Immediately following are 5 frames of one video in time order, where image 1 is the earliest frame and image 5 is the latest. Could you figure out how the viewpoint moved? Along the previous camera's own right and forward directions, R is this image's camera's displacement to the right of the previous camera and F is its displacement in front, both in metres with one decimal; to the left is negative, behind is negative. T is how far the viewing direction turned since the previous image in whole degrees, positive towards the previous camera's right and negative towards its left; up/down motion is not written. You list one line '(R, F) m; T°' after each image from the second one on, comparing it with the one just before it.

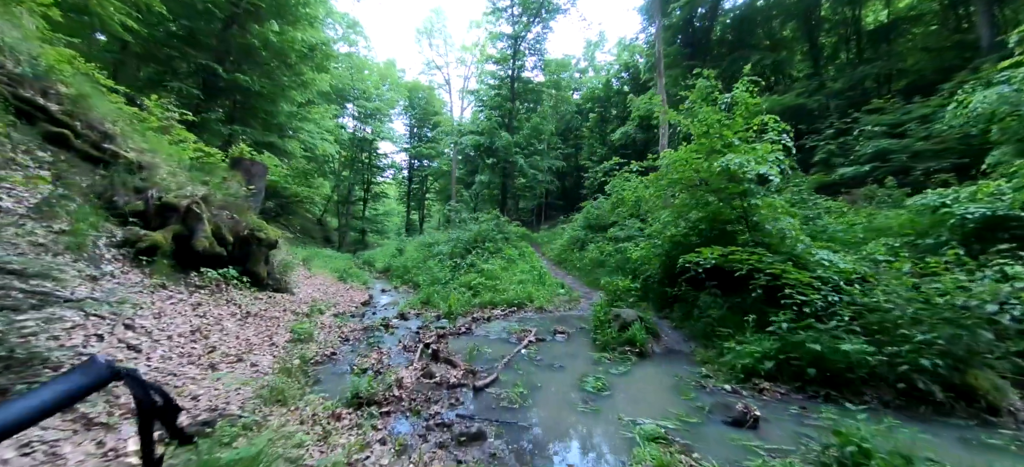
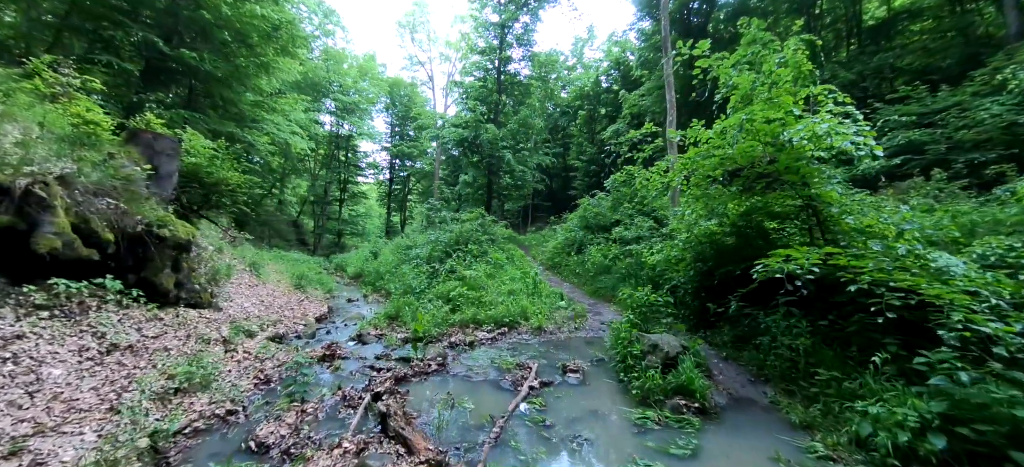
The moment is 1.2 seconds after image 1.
(-0.1, +2.3) m; +2°
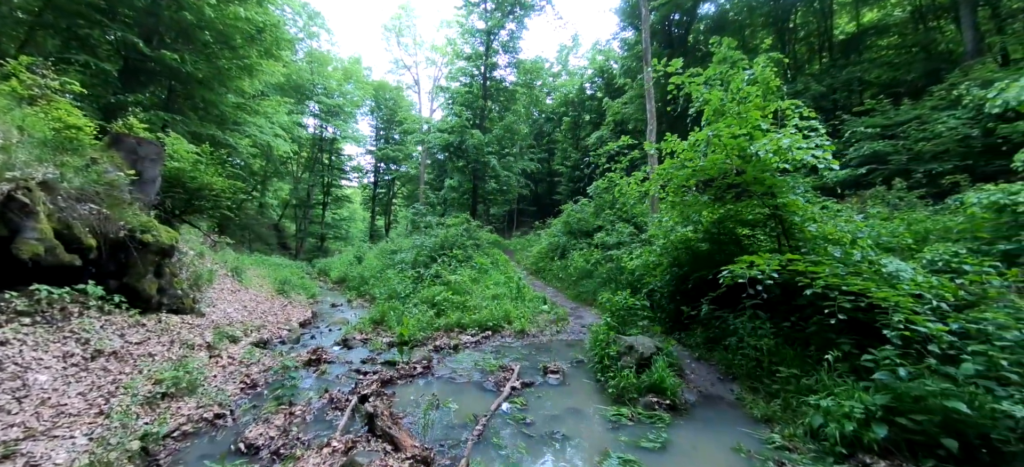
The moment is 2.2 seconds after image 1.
(0.0, -0.2) m; +2°
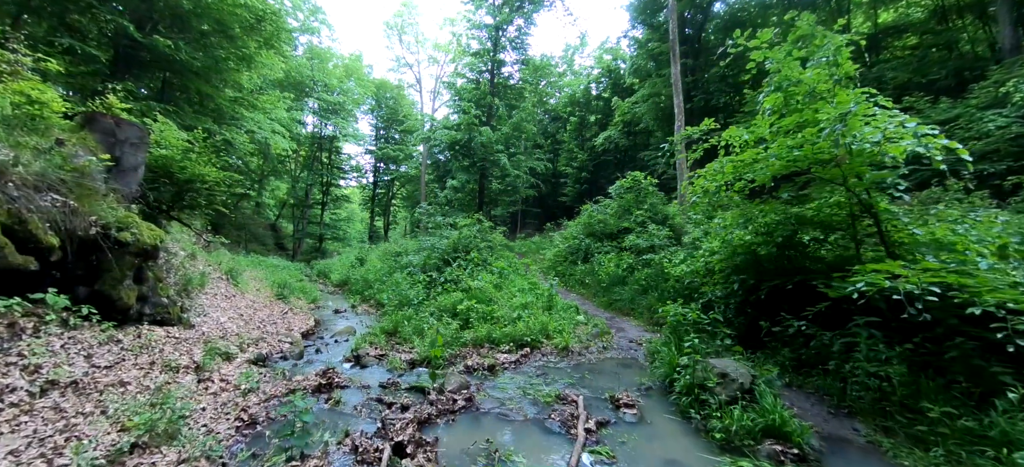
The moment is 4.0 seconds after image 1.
(-0.8, +1.1) m; 0°
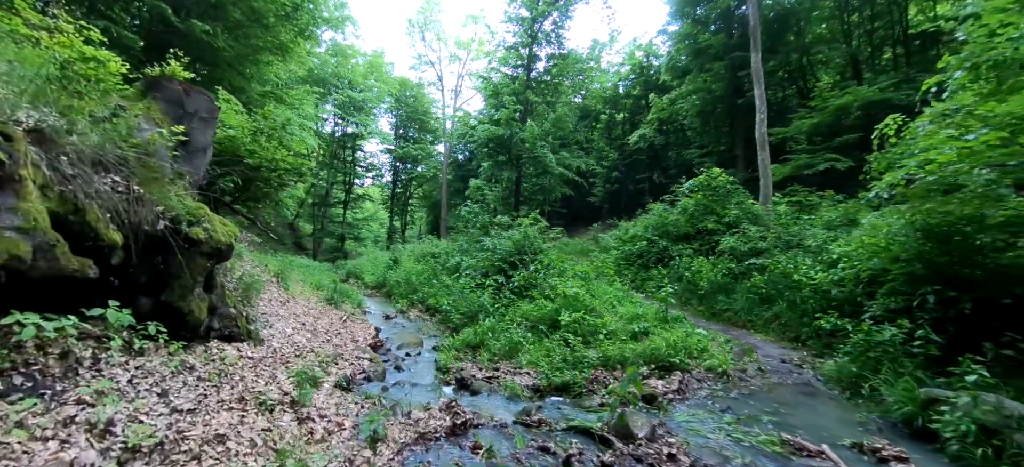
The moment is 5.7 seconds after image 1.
(-2.0, +1.3) m; -1°
